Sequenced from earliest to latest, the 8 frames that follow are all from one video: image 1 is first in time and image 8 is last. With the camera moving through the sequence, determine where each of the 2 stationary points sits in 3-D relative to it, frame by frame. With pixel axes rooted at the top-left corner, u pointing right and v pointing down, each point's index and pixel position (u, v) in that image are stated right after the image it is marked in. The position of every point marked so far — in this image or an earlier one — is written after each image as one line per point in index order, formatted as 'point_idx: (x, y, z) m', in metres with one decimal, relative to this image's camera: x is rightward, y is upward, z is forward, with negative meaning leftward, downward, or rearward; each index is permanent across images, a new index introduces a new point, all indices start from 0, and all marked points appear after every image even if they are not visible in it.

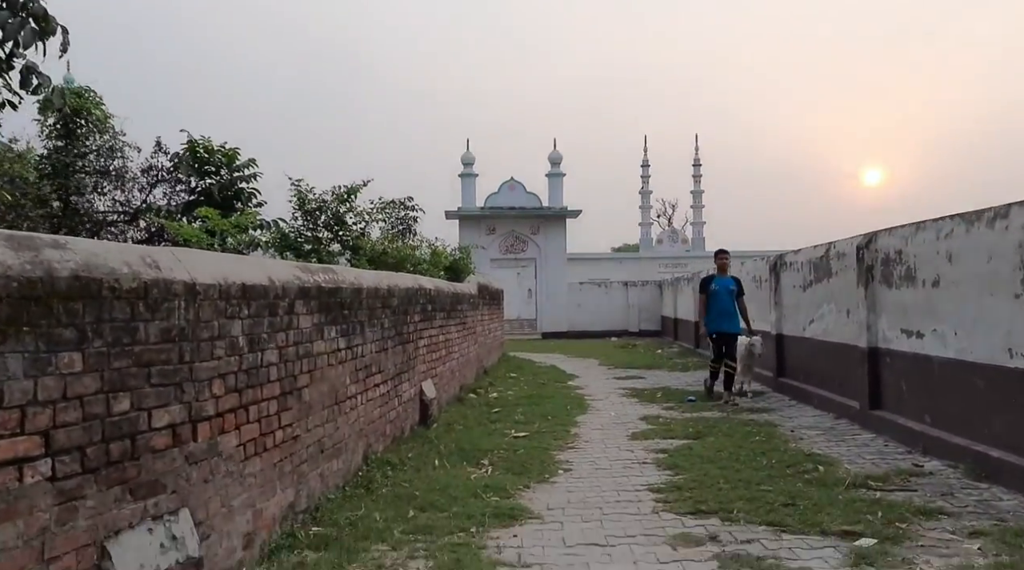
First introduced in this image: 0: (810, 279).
0: (+3.4, +0.1, +10.2) m
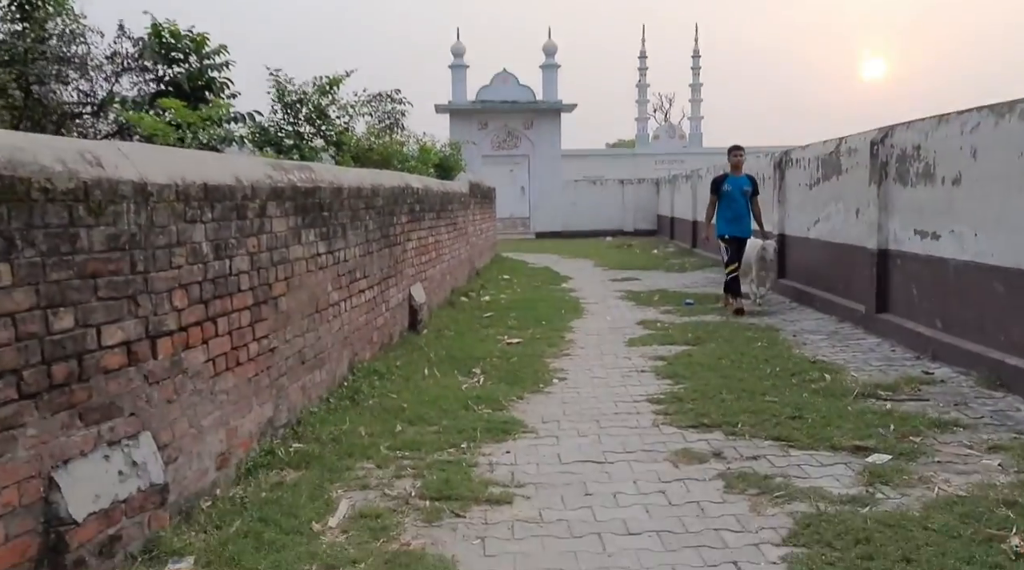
0: (+3.4, +1.2, +9.8) m
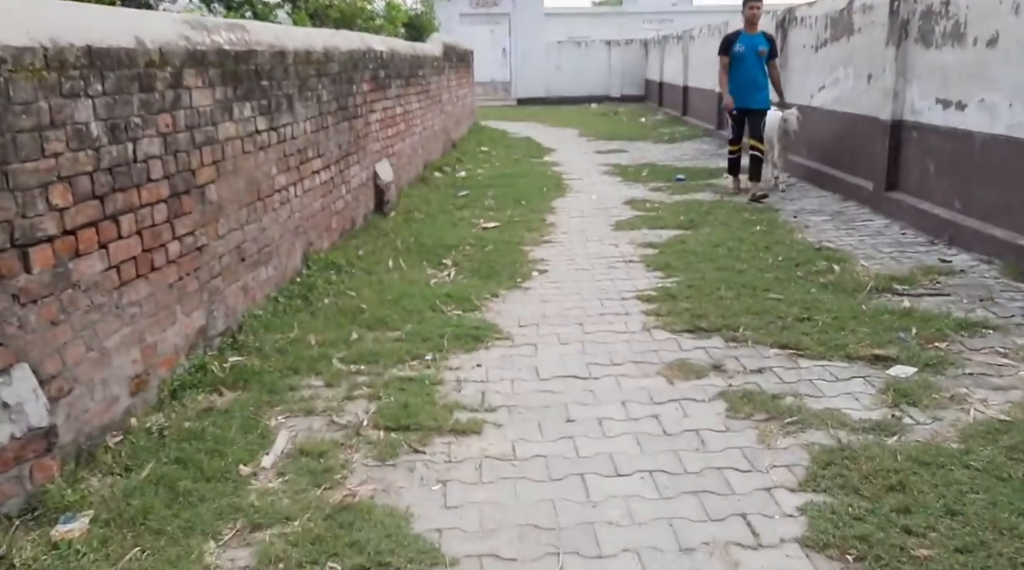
0: (+3.1, +2.5, +8.9) m
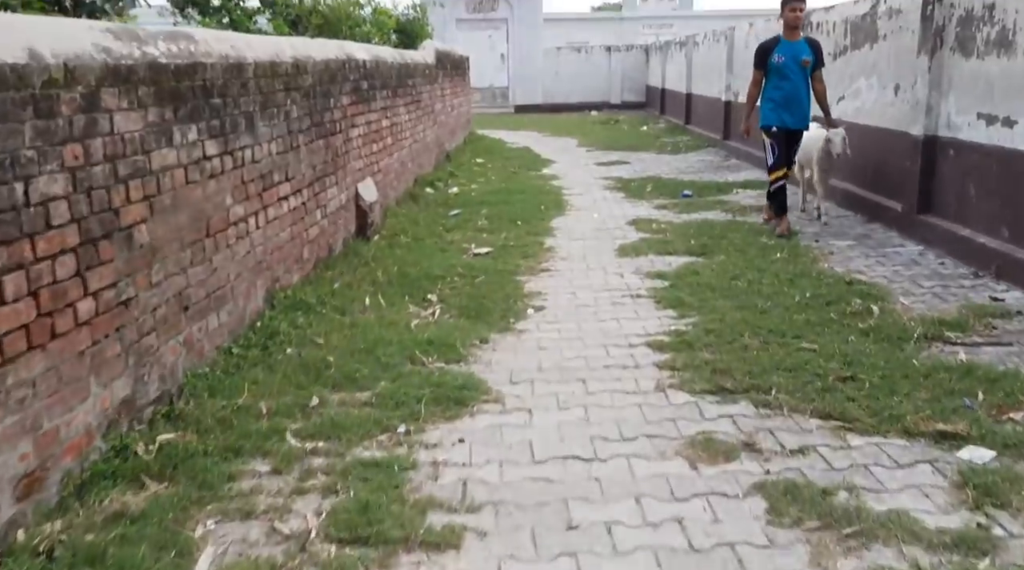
0: (+3.1, +2.2, +8.3) m
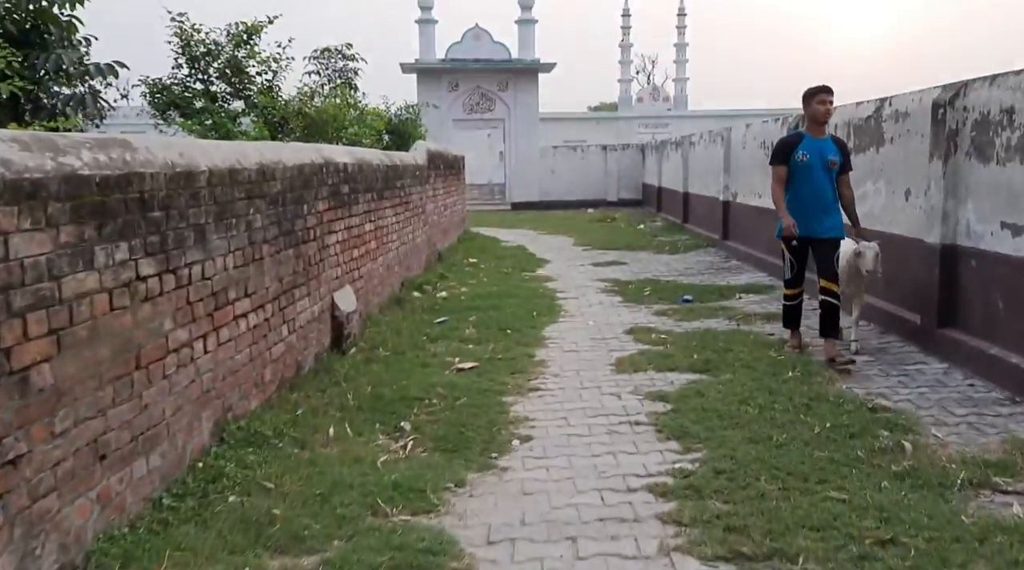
0: (+3.0, +1.2, +7.9) m
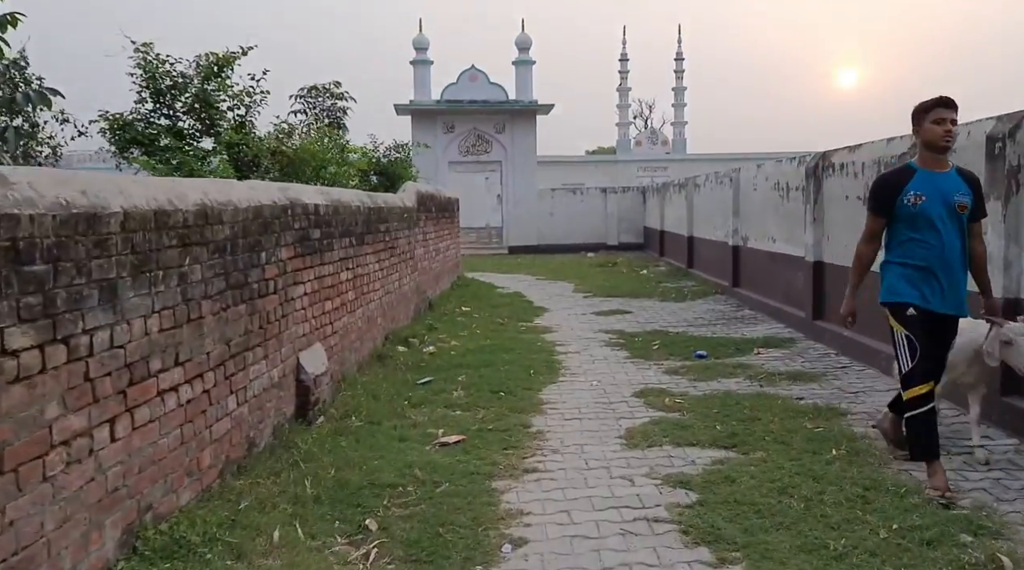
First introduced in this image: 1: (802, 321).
0: (+2.9, +0.8, +7.2) m
1: (+3.0, -0.4, +9.1) m
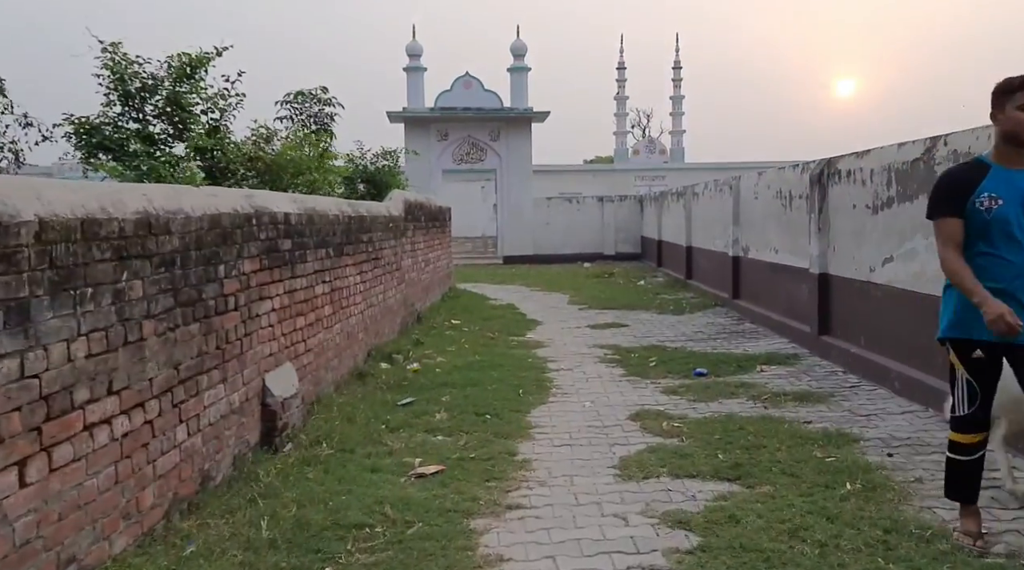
0: (+2.9, +0.7, +6.7) m
1: (+2.9, -0.5, +8.7) m
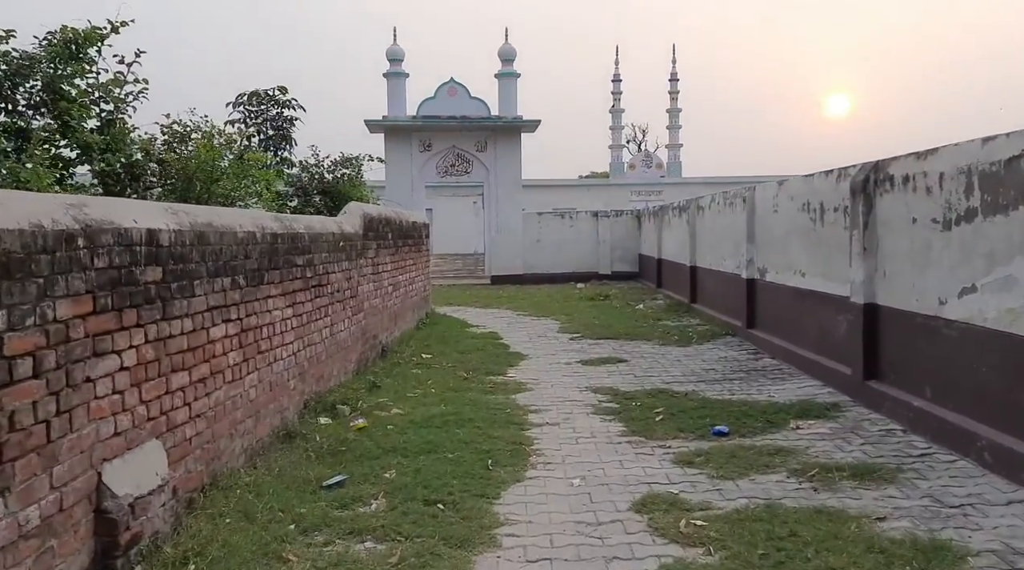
0: (+2.7, +0.5, +5.1) m
1: (+2.7, -0.8, +7.1) m
